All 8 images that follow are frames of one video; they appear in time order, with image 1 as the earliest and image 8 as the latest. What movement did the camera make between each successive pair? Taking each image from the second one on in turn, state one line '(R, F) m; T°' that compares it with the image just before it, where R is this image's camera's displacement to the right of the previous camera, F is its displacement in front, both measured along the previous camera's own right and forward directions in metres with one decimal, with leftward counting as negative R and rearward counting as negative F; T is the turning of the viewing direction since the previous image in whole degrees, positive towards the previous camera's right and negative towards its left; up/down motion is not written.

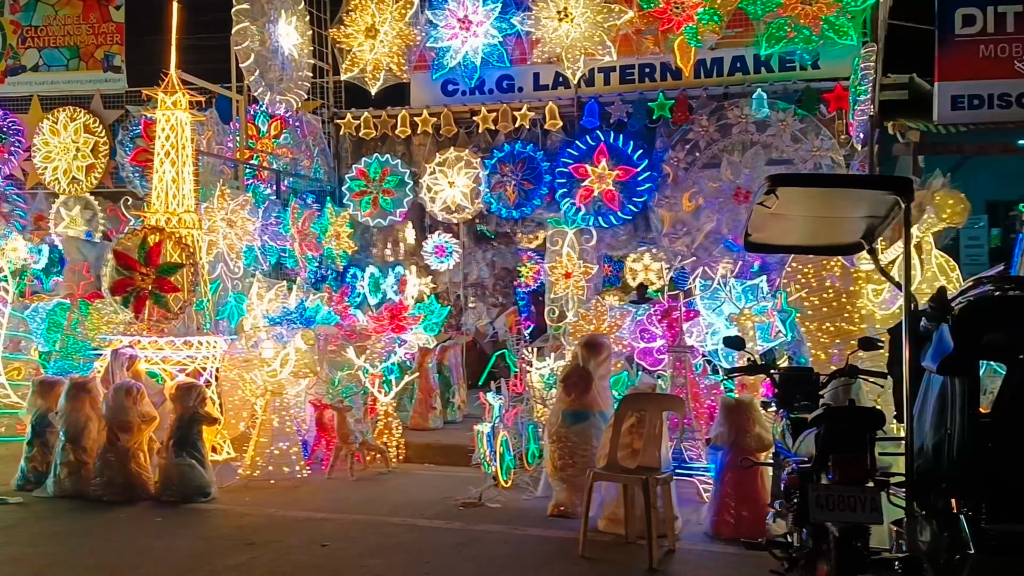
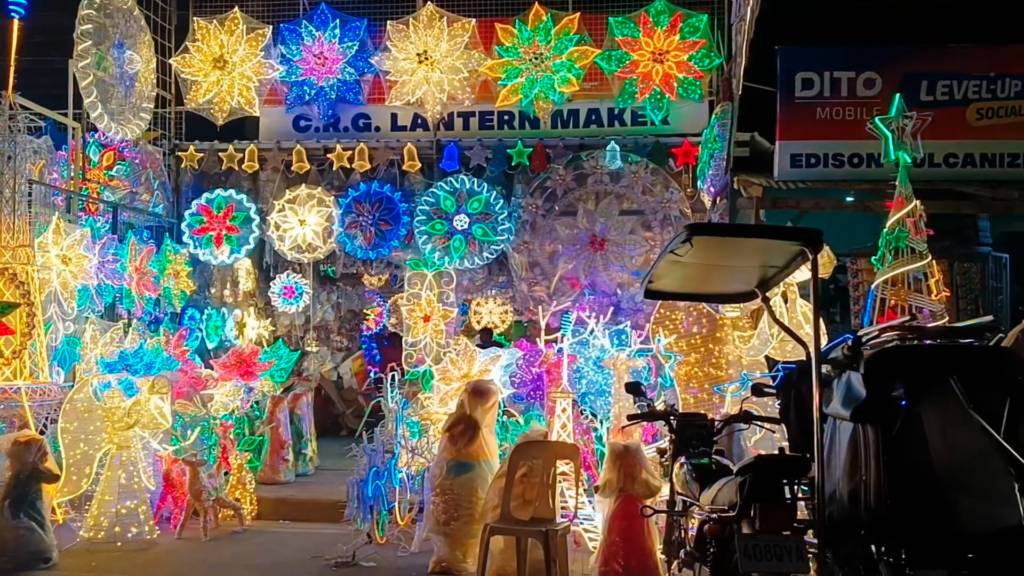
(-0.3, +0.2) m; +11°
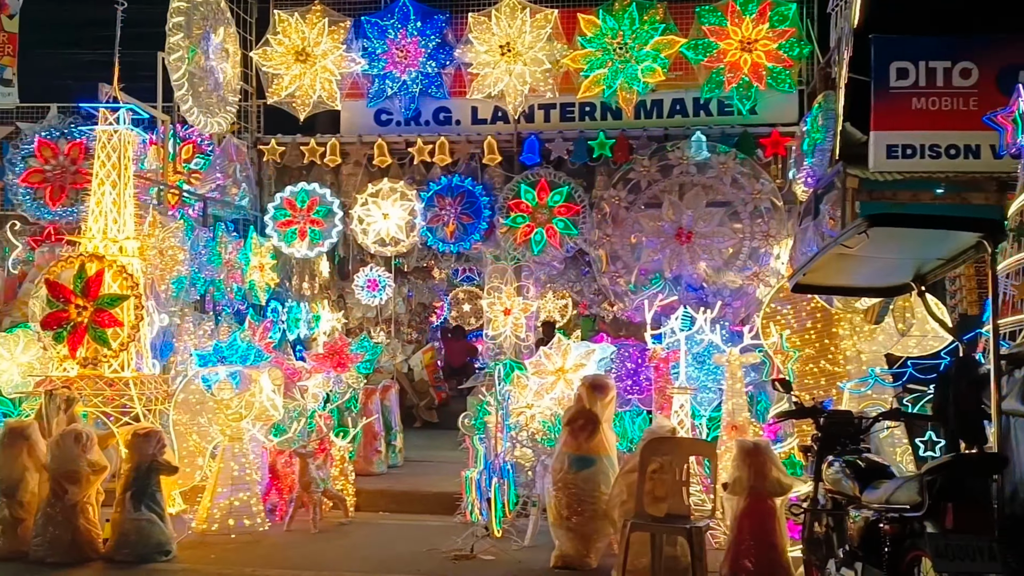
(-0.4, +0.1) m; -2°
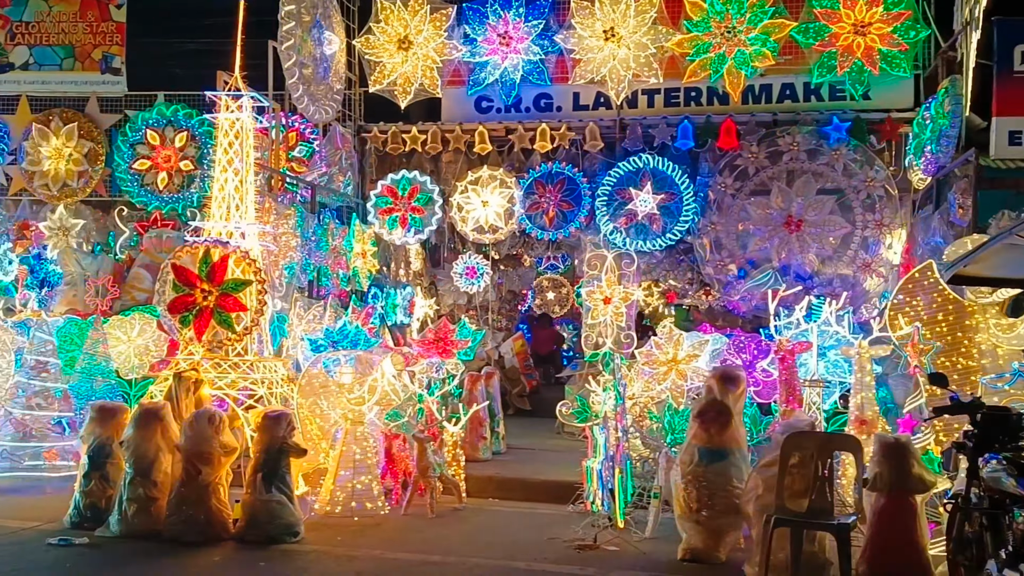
(-0.3, 0.0) m; -4°
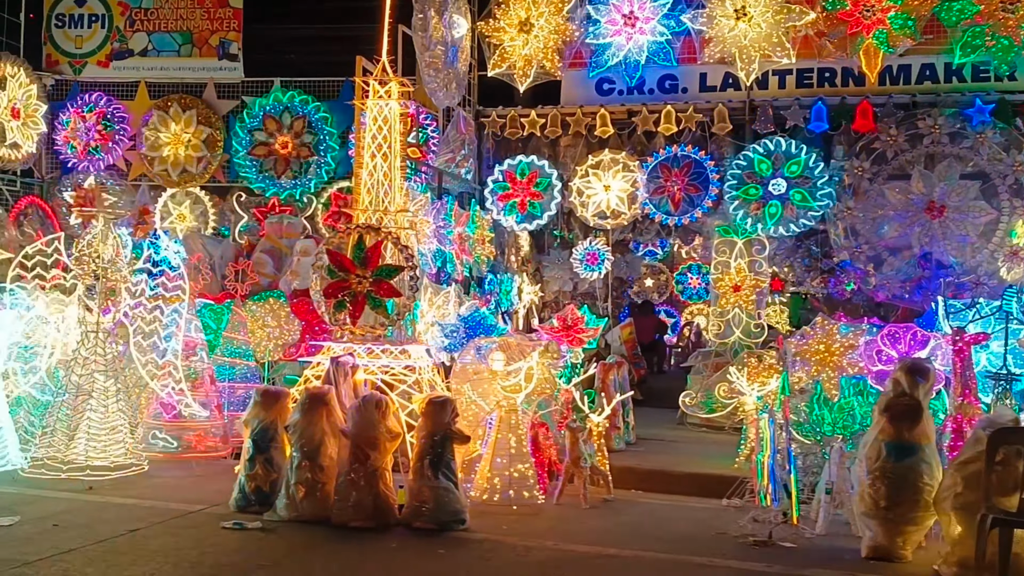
(-0.5, +0.1) m; -3°
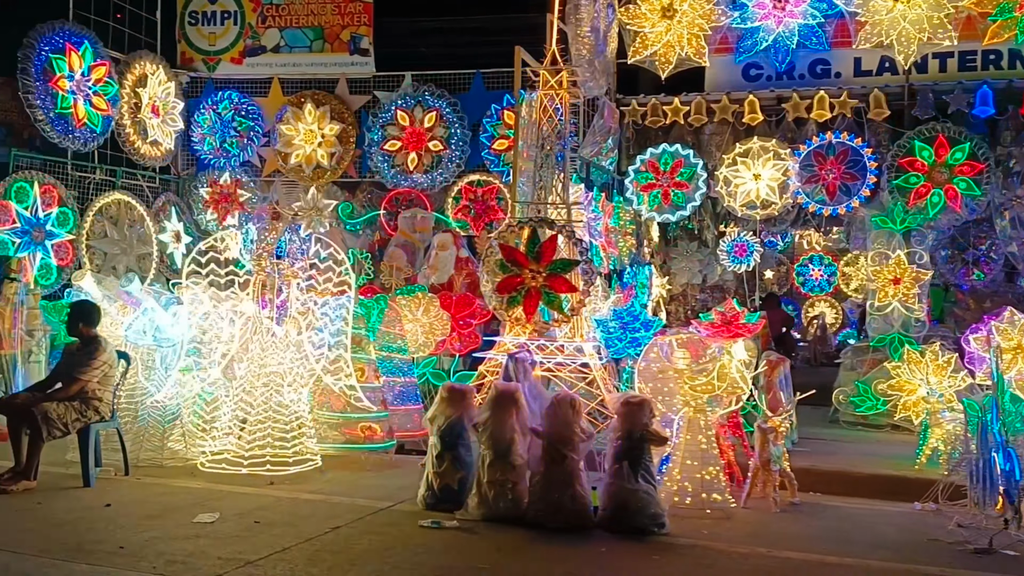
(-0.6, +0.1) m; -4°
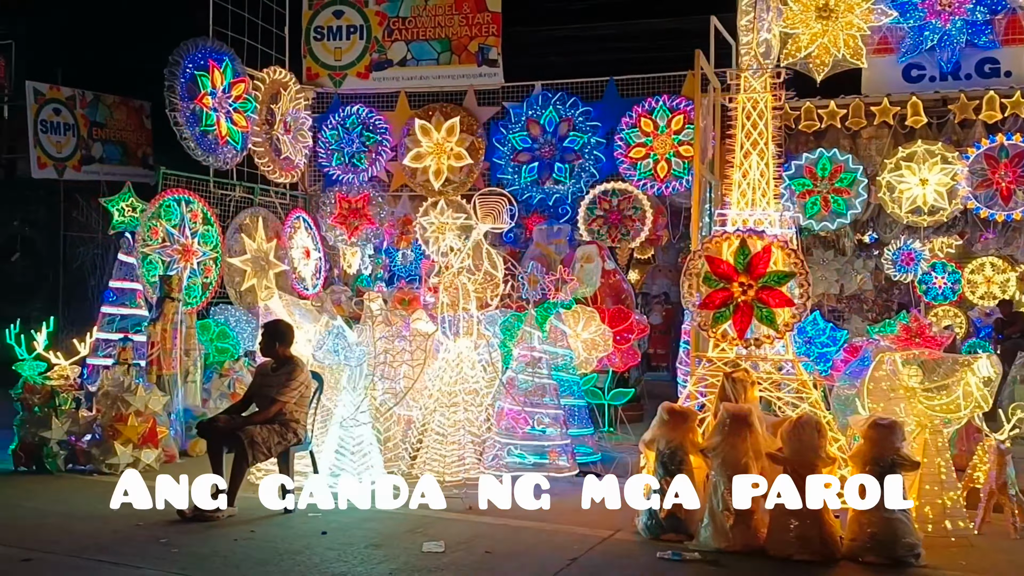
(-0.8, +0.2) m; -3°
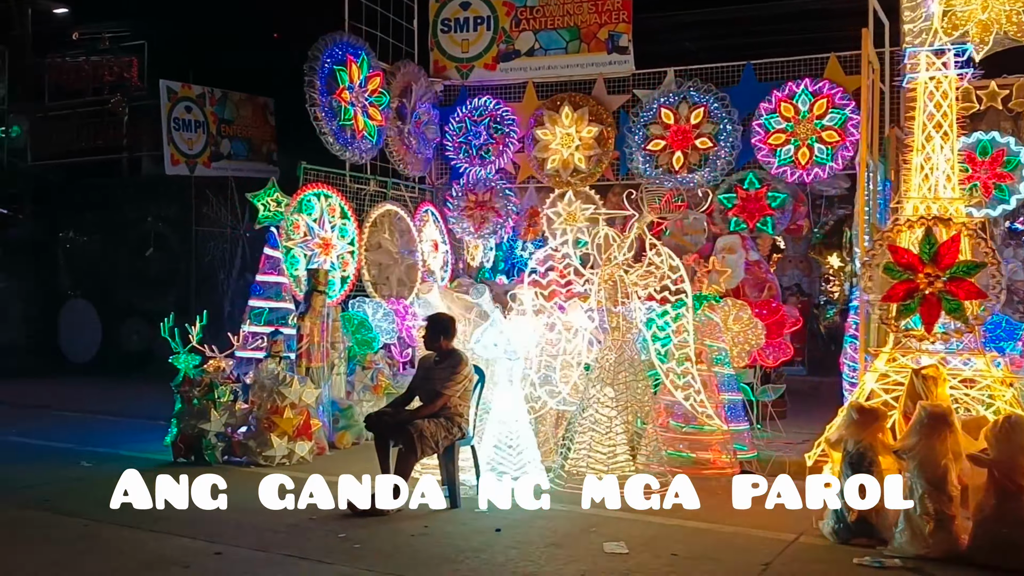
(-0.4, +0.1) m; -5°
